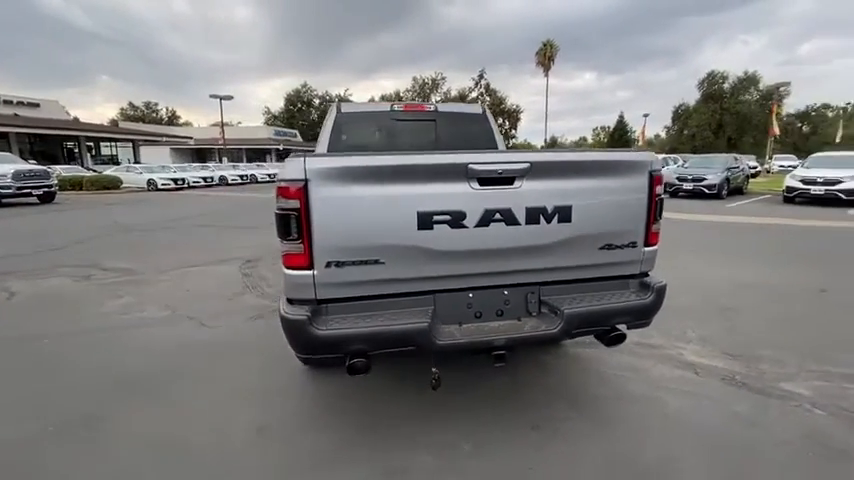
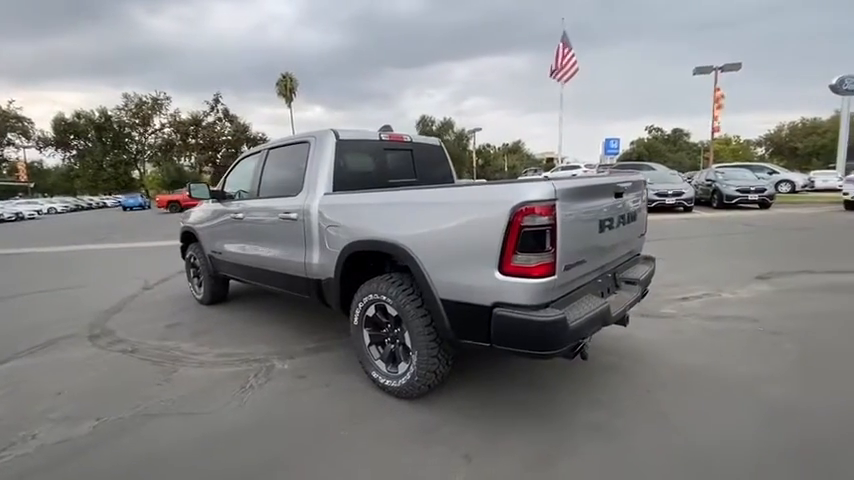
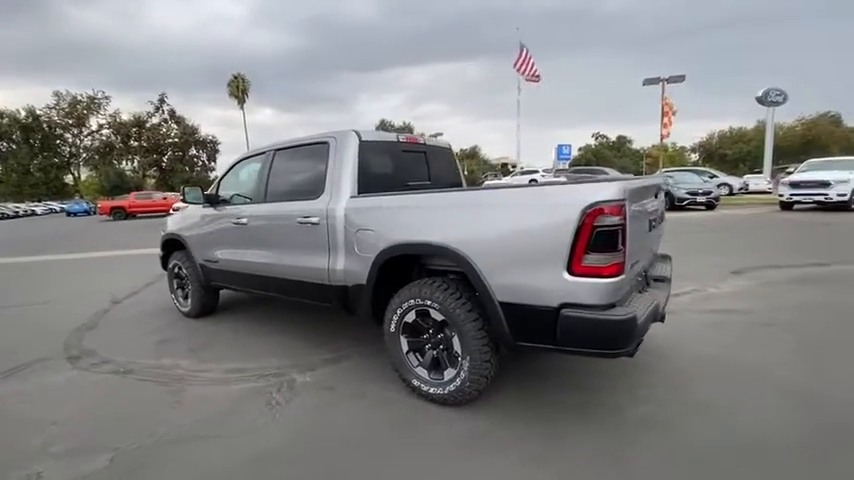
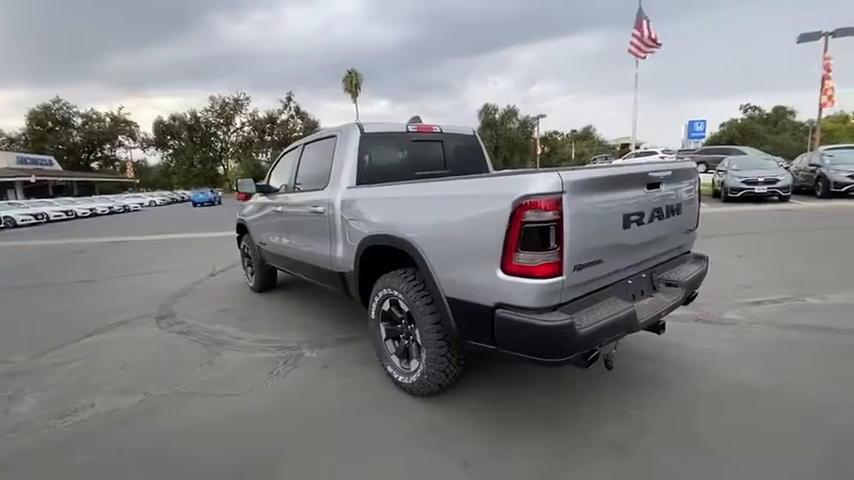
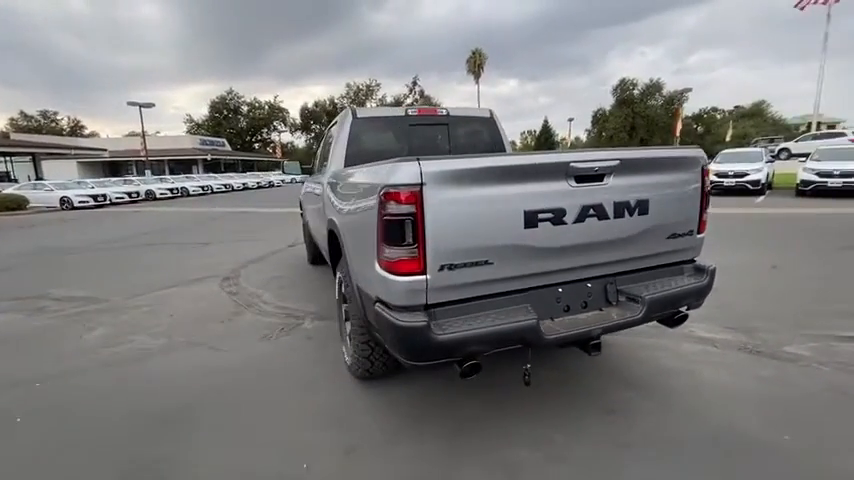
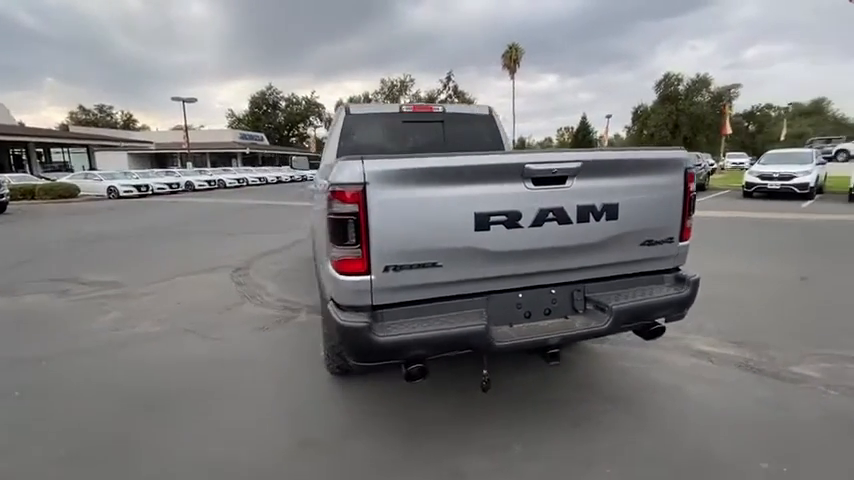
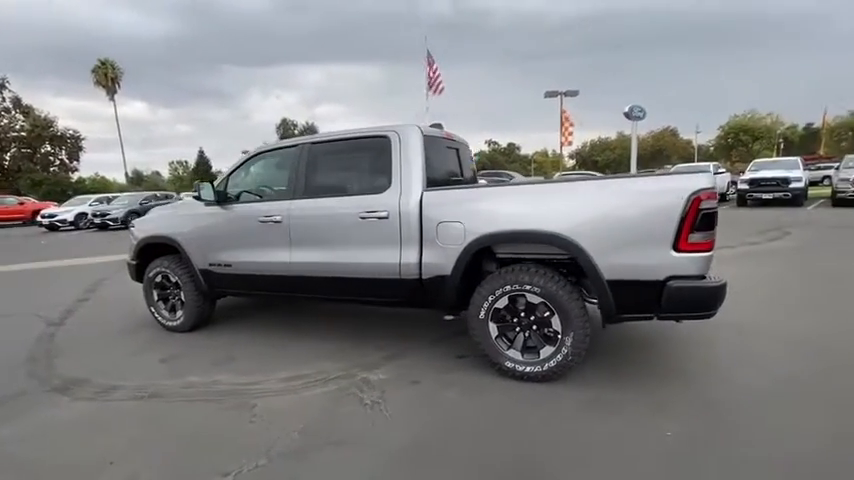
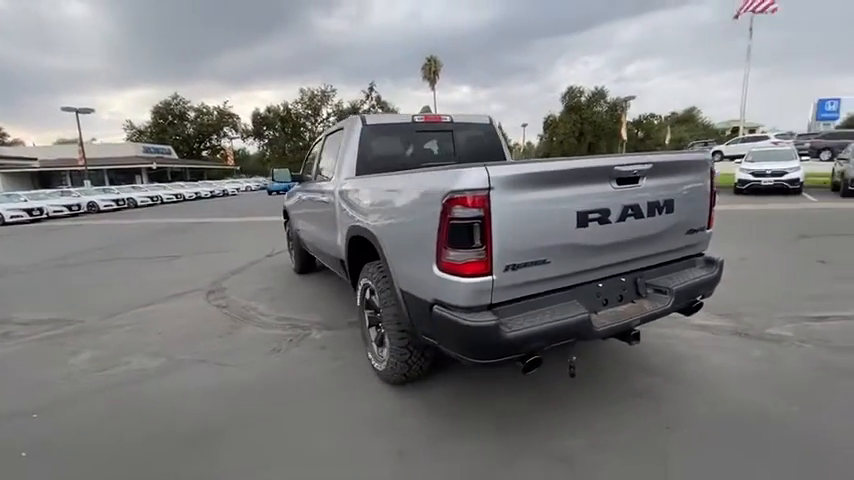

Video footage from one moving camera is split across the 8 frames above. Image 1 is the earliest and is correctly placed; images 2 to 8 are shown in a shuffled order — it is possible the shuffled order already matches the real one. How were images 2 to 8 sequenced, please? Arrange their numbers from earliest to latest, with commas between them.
6, 5, 8, 4, 2, 3, 7
